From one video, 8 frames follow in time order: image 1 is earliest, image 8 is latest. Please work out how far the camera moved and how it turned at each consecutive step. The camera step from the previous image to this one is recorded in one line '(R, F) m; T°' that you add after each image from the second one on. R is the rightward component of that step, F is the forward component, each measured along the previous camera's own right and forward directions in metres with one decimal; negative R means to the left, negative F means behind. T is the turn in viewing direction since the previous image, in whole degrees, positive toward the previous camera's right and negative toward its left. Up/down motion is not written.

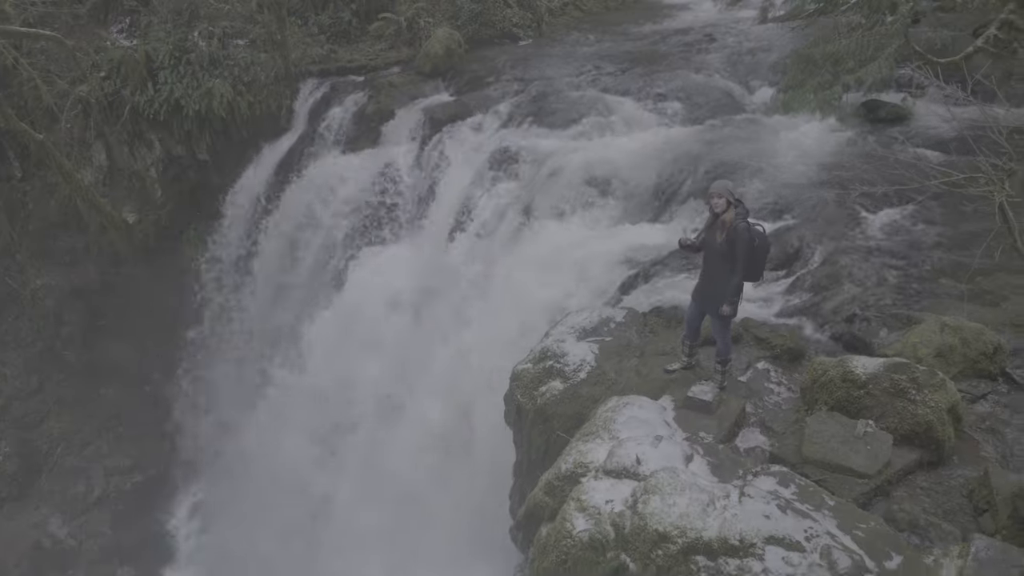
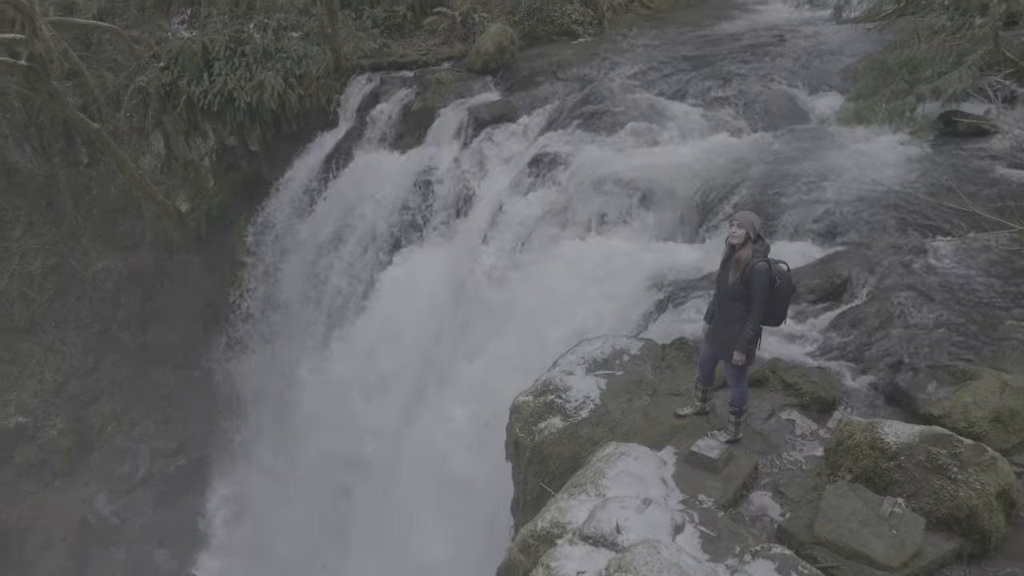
(+0.5, +0.5) m; -5°
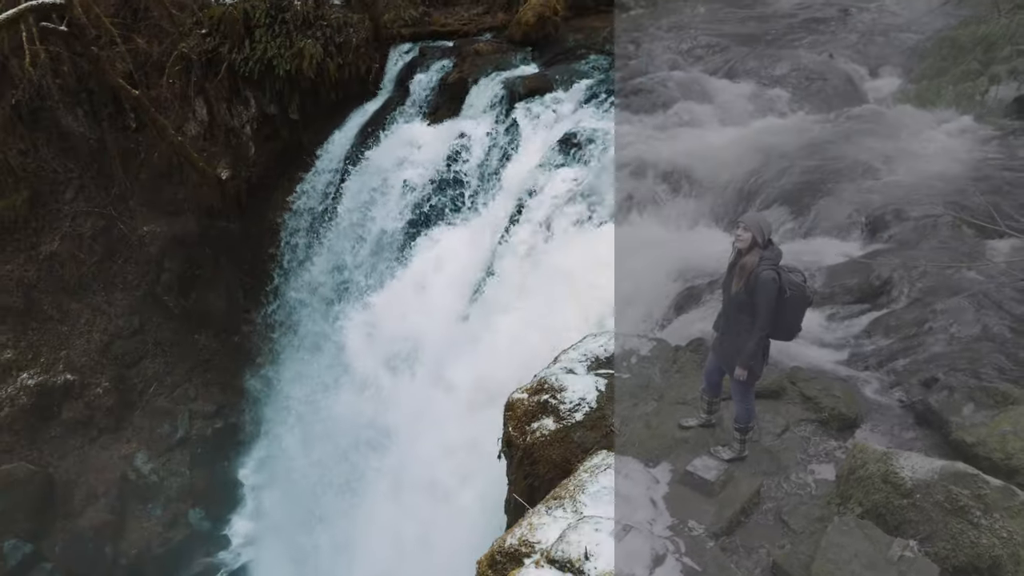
(+0.4, +0.3) m; -4°
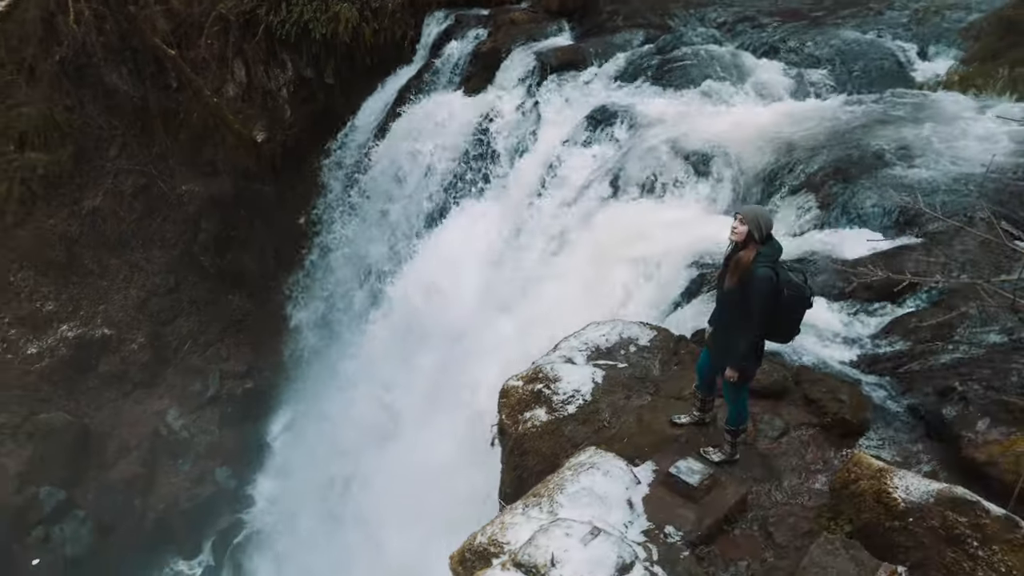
(+0.3, +0.2) m; -3°
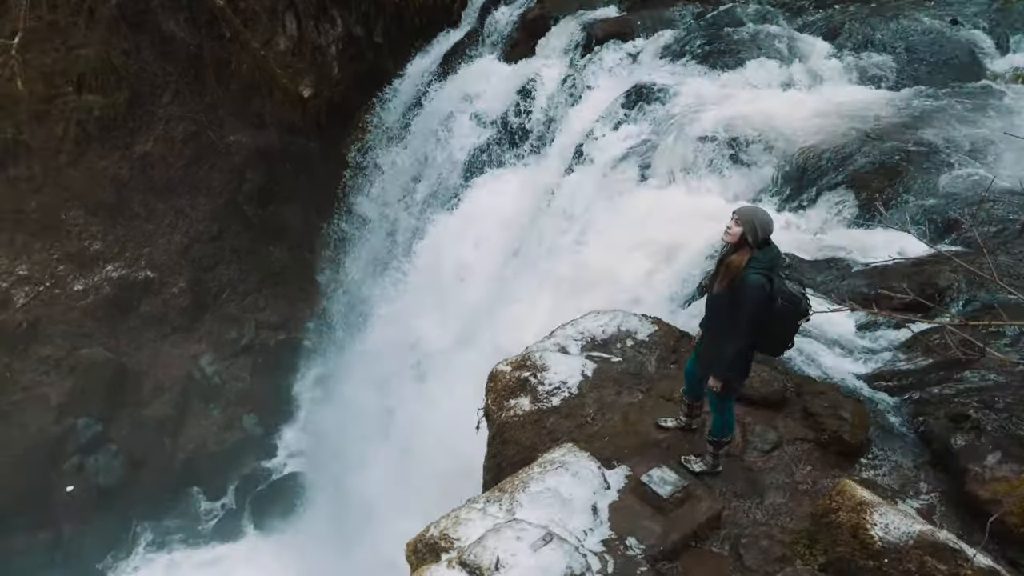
(+0.3, +0.2) m; -4°
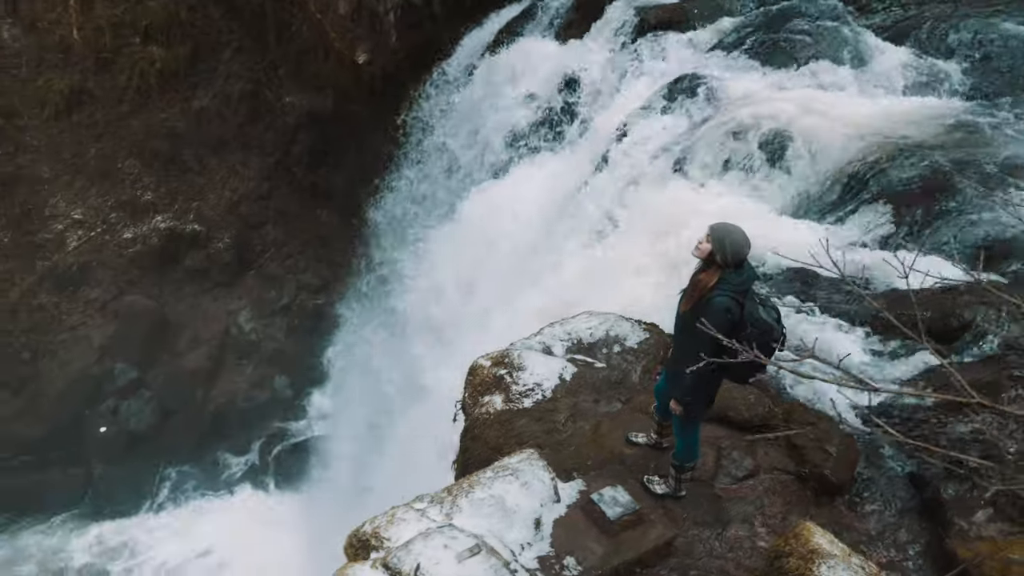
(+0.4, +0.2) m; -4°
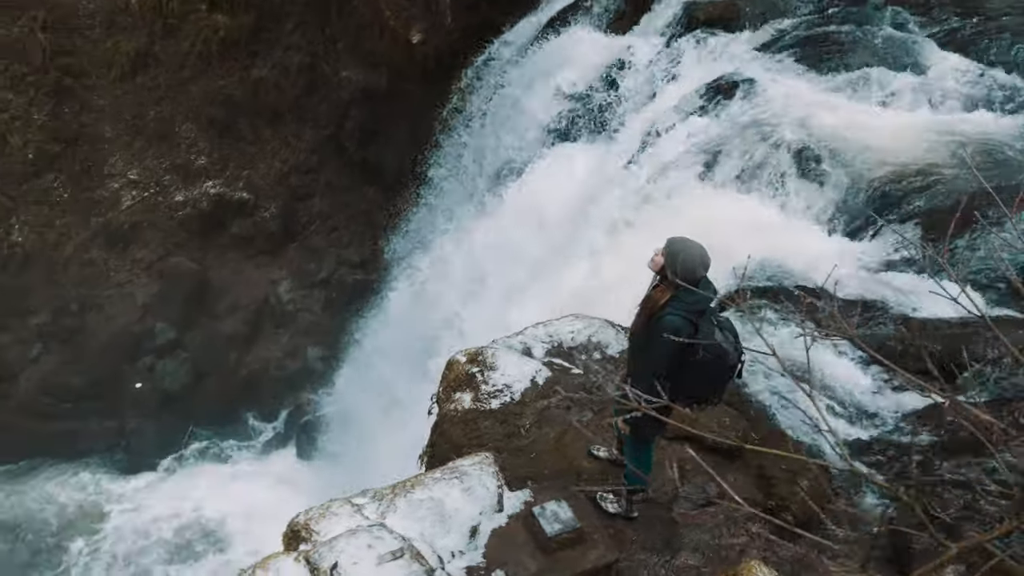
(+0.4, +0.1) m; -4°
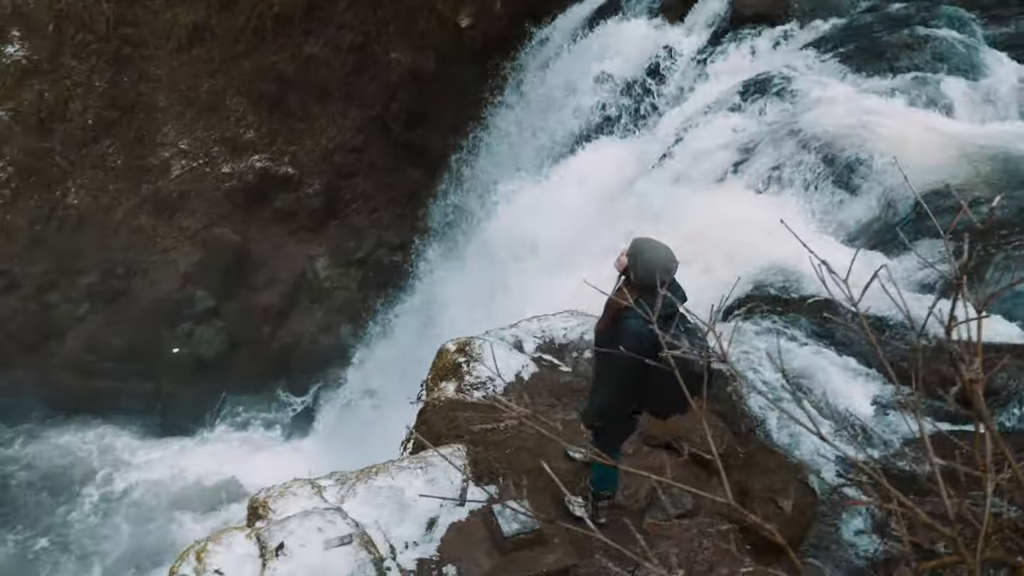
(+0.3, +0.1) m; -4°
